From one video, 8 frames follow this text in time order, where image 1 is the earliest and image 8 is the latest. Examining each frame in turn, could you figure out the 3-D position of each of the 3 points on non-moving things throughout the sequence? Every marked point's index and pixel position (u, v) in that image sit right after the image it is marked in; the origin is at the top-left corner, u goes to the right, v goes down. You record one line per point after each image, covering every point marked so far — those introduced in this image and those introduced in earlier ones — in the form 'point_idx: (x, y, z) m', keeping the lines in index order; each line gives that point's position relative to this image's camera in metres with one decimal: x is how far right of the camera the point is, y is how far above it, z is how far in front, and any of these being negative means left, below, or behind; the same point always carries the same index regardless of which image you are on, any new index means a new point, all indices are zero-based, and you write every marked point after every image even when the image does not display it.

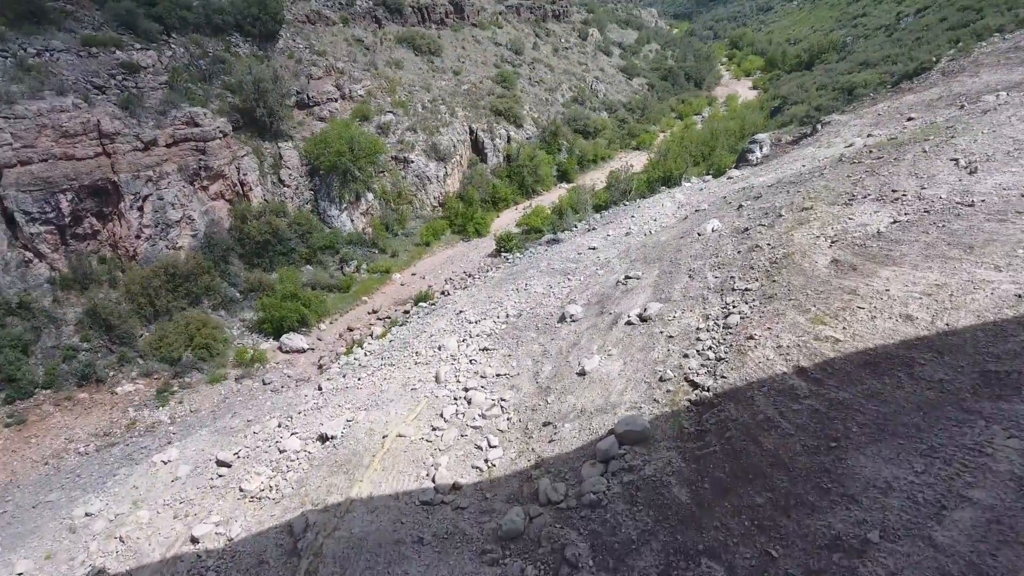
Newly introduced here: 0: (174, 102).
0: (-9.8, +5.4, +18.7) m
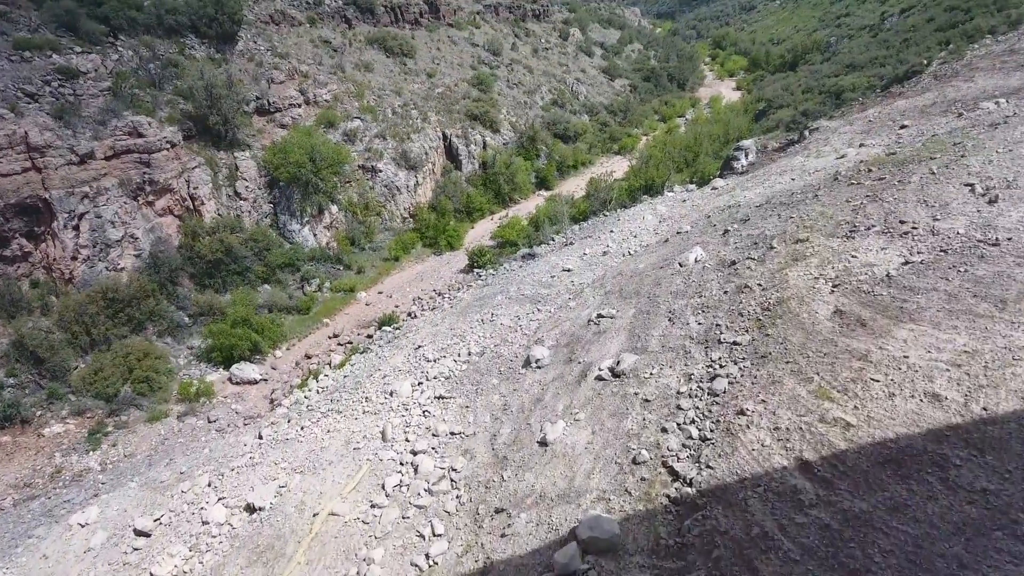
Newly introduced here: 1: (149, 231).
0: (-10.6, +4.8, +17.3) m
1: (-9.5, +1.5, +17.1) m
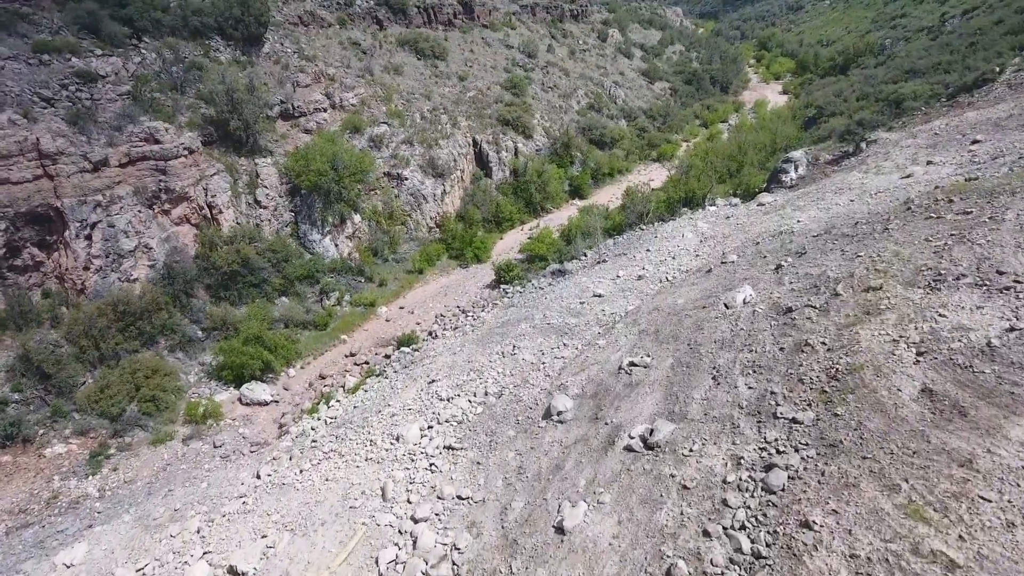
0: (-9.8, +4.5, +16.8) m
1: (-8.8, +1.2, +16.6) m
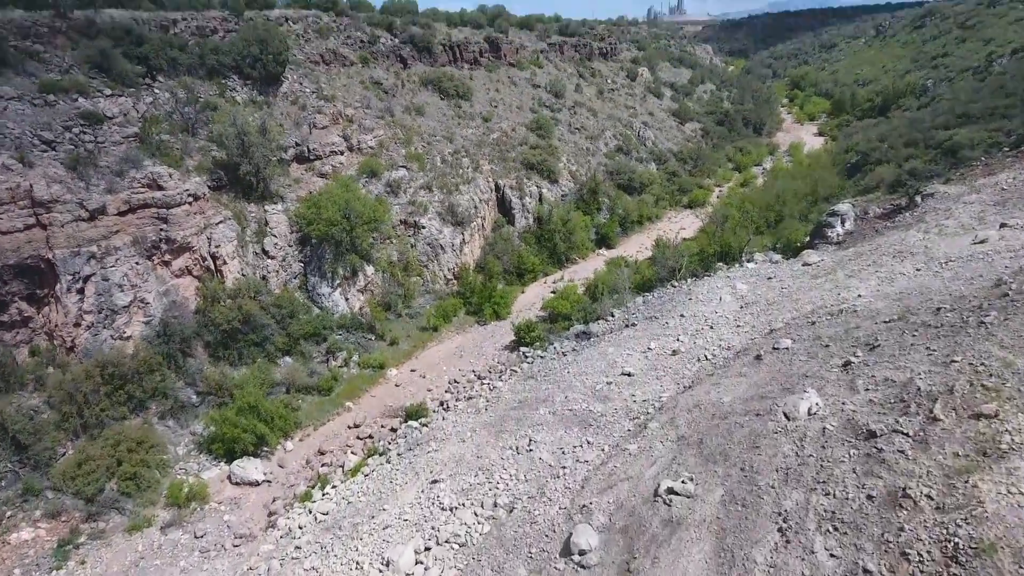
0: (-9.2, +3.1, +16.0) m
1: (-8.3, -0.2, +15.6) m
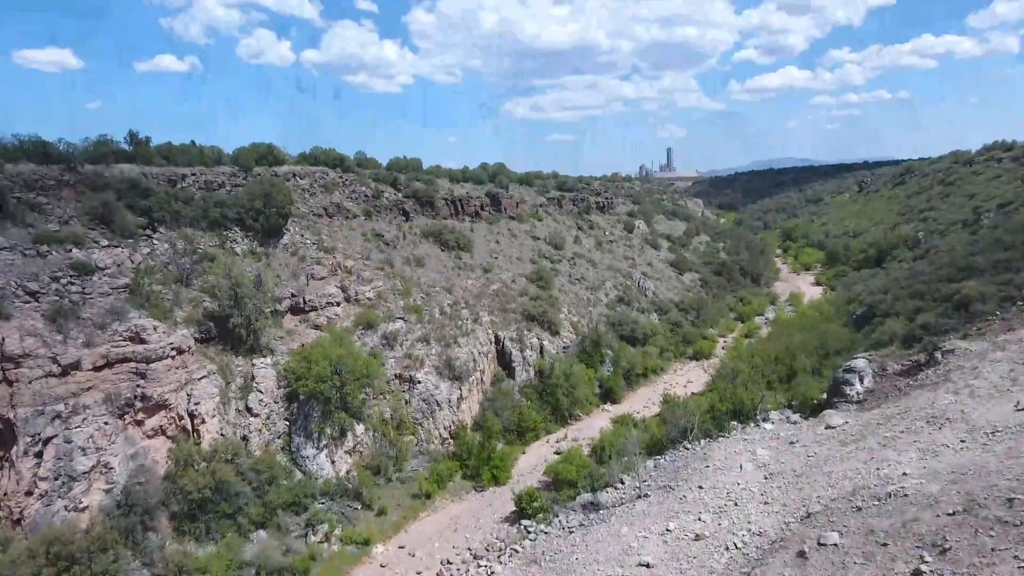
0: (-9.2, -0.6, +15.3) m
1: (-8.3, -3.7, +14.2) m
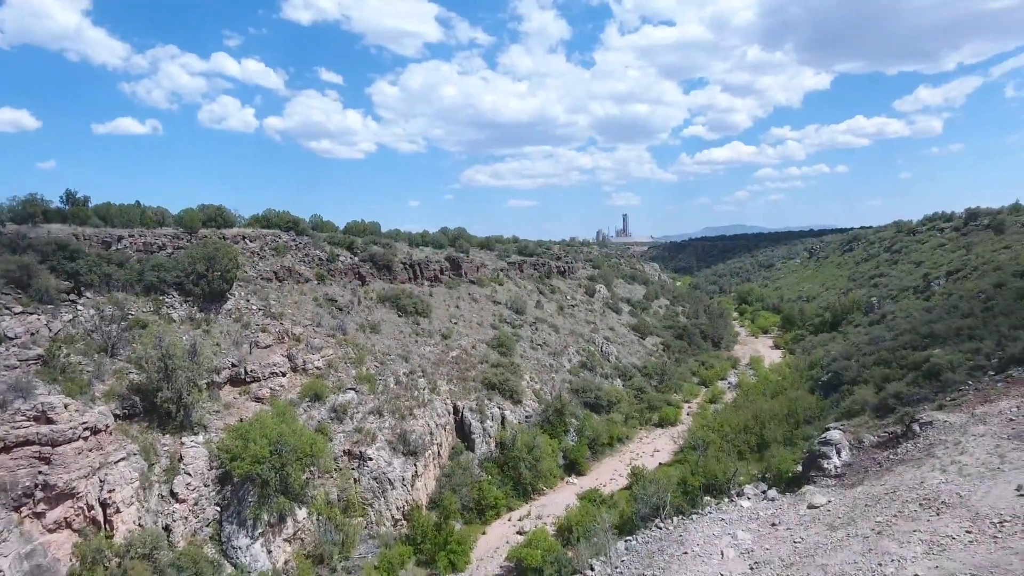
0: (-10.1, -2.1, +13.6) m
1: (-9.1, -5.1, +12.2) m
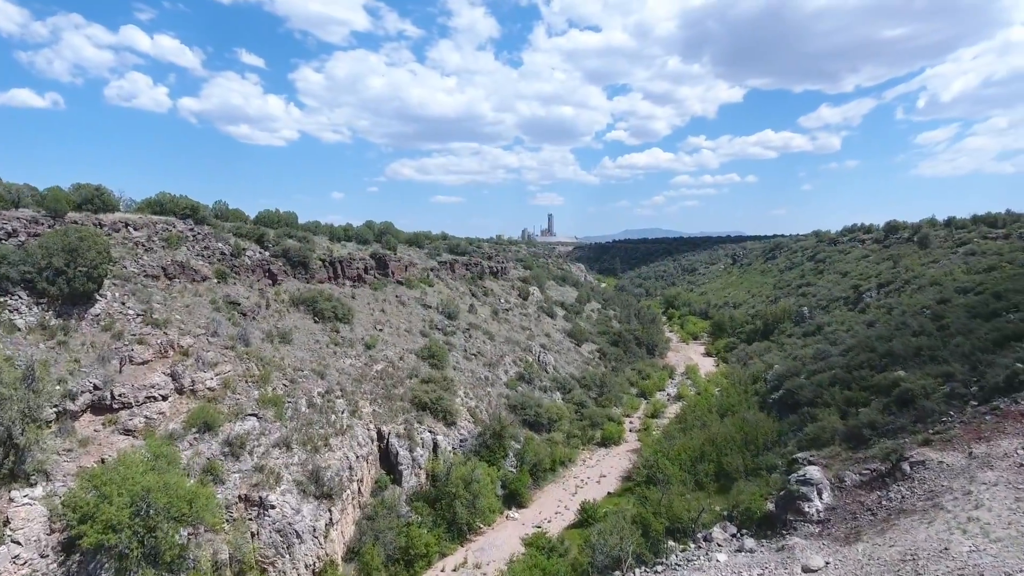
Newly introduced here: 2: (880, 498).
0: (-10.9, -2.2, +9.4) m
1: (-9.8, -5.1, +8.1) m
2: (+8.1, -4.5, +14.3) m
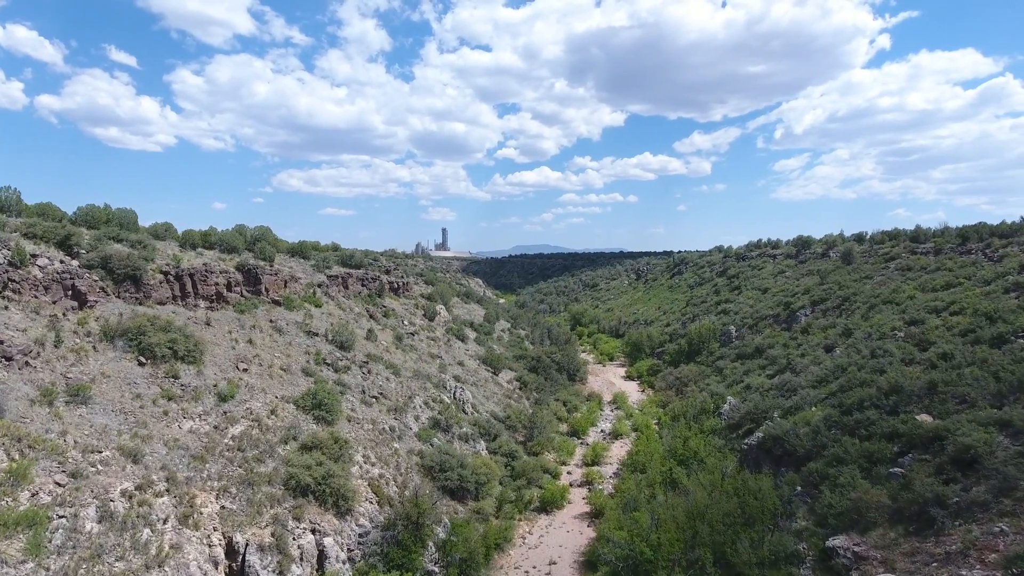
0: (-10.5, -2.5, +1.2) m
1: (-9.2, -5.4, +0.1) m
2: (+7.5, -5.0, +9.1) m
